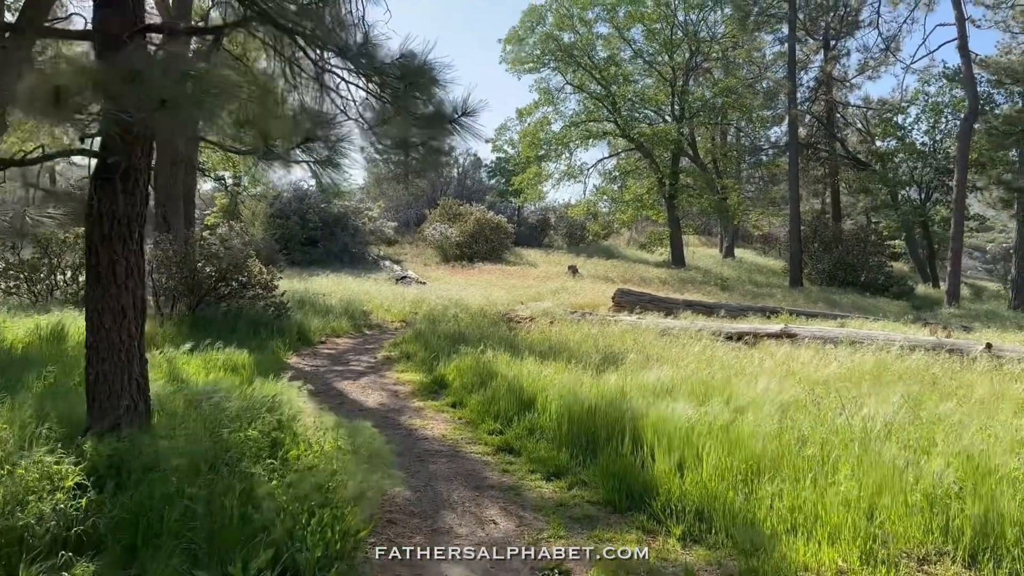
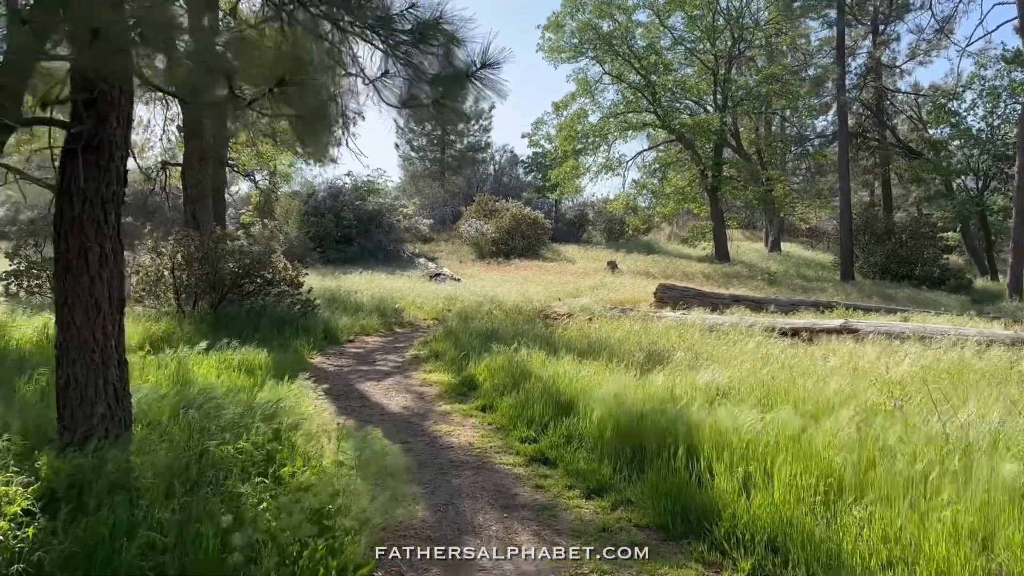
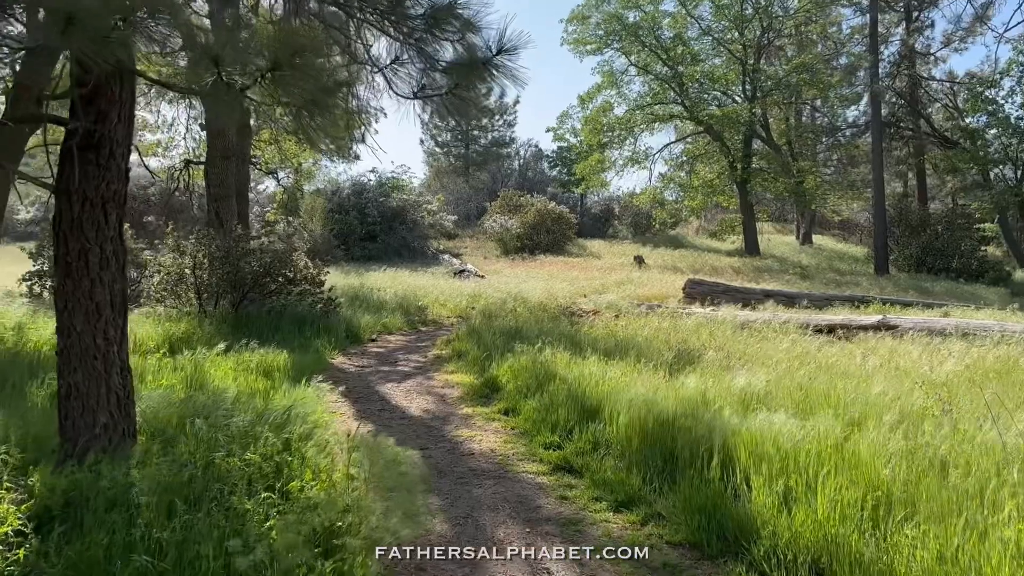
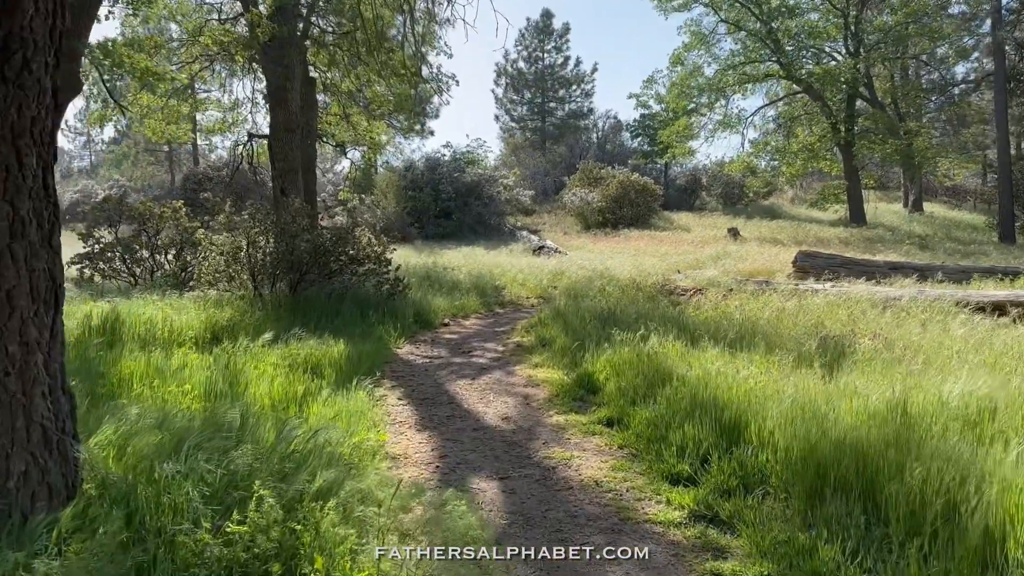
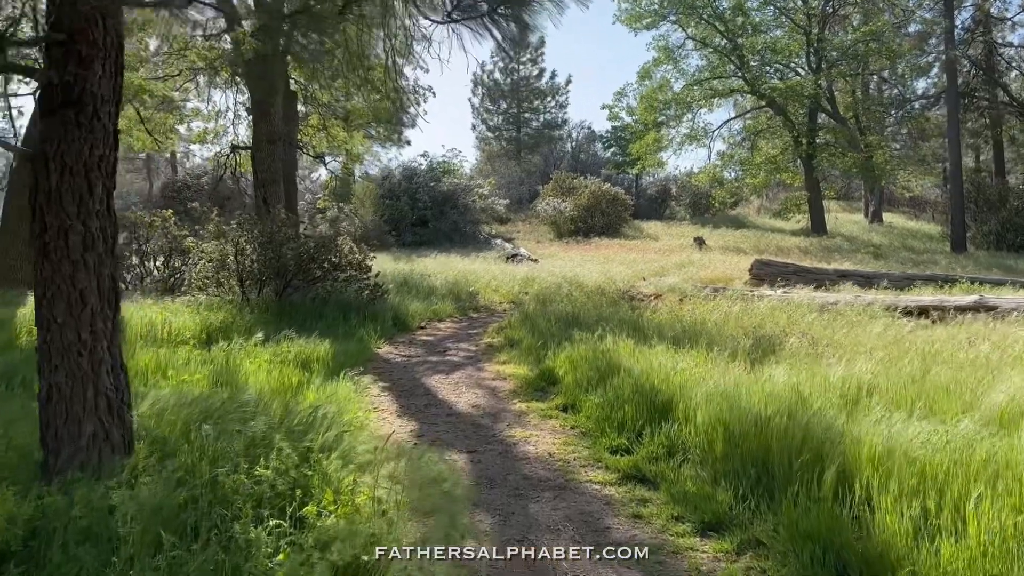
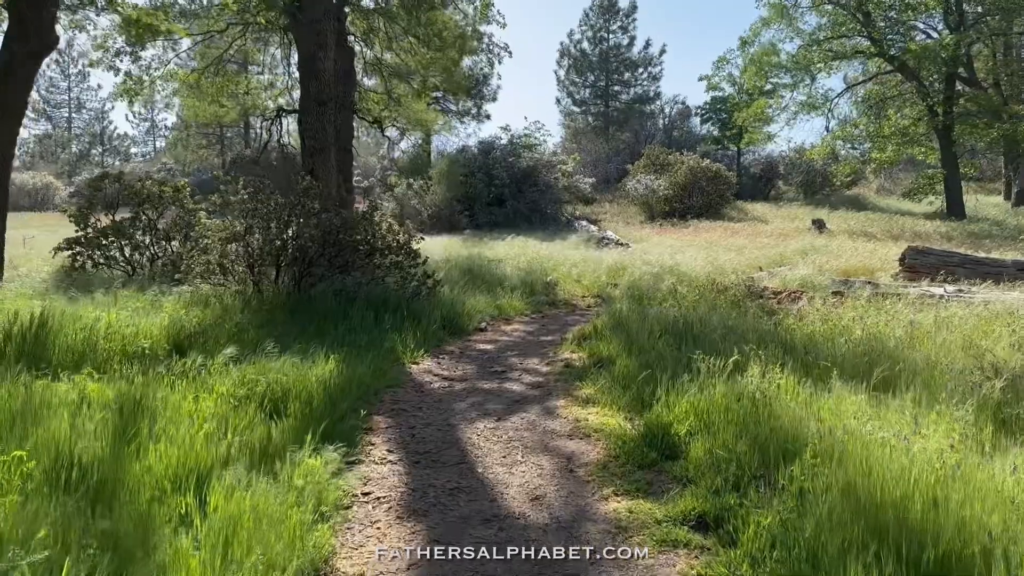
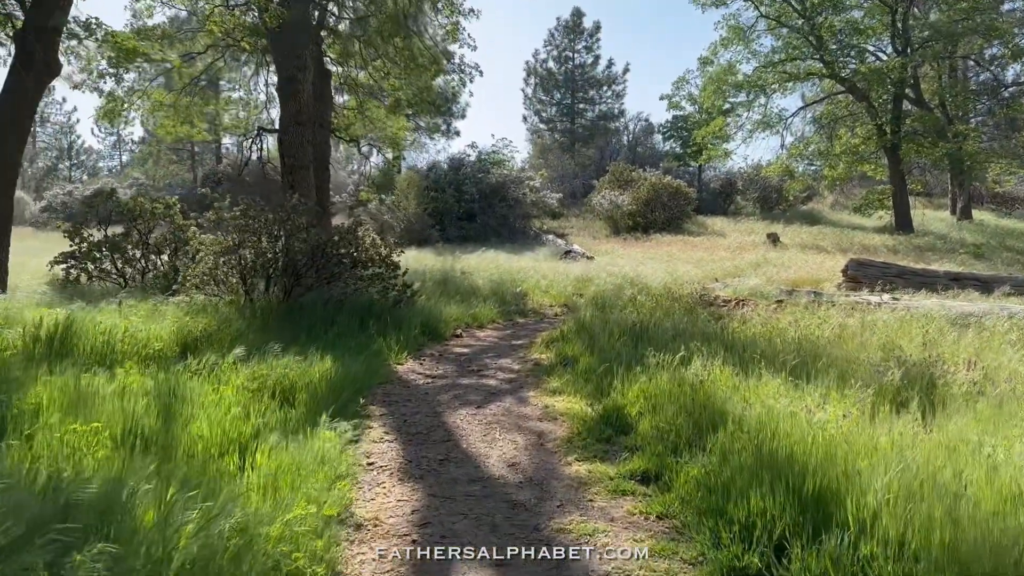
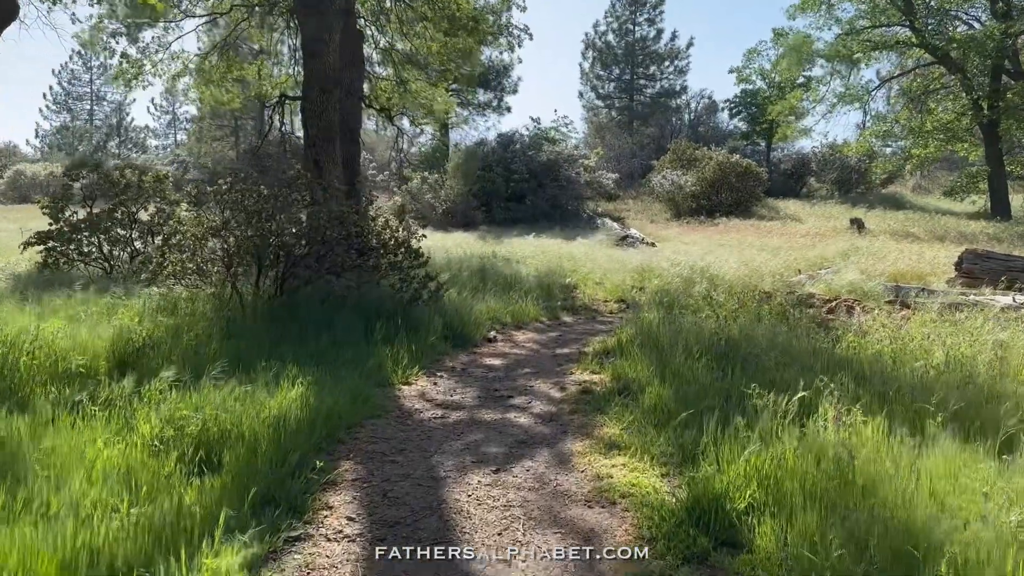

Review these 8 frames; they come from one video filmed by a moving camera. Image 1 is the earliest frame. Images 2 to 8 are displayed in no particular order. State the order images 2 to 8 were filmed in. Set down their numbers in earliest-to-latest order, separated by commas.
2, 3, 5, 4, 7, 6, 8
